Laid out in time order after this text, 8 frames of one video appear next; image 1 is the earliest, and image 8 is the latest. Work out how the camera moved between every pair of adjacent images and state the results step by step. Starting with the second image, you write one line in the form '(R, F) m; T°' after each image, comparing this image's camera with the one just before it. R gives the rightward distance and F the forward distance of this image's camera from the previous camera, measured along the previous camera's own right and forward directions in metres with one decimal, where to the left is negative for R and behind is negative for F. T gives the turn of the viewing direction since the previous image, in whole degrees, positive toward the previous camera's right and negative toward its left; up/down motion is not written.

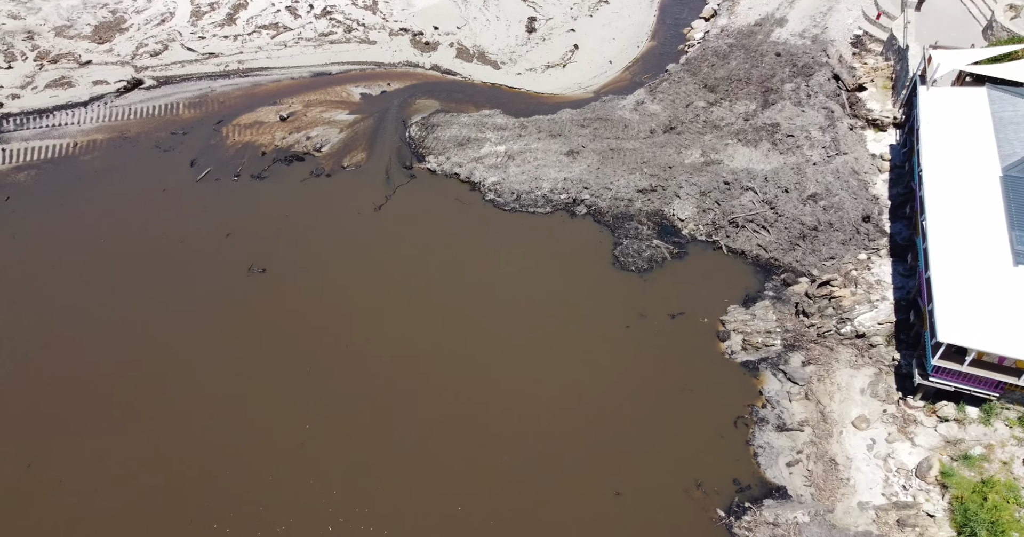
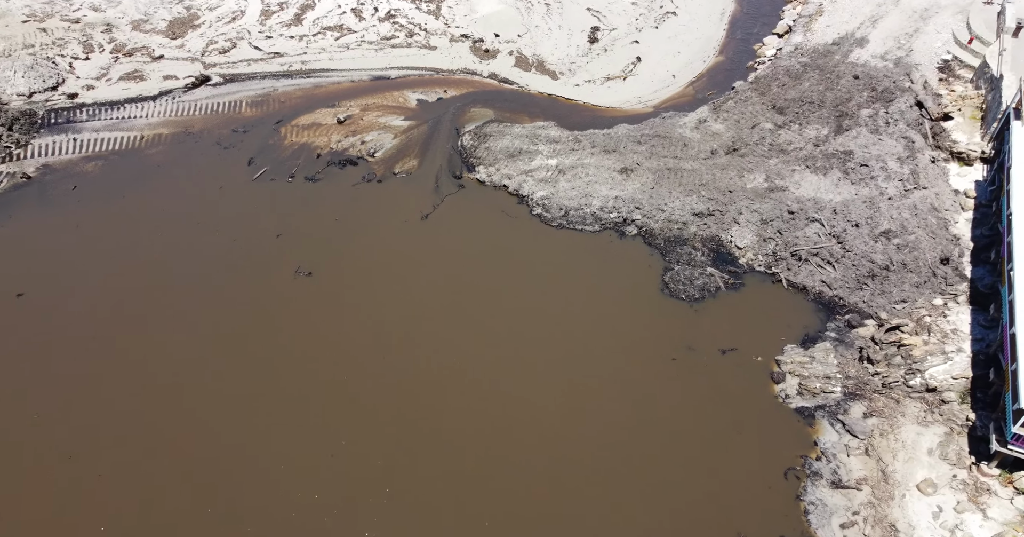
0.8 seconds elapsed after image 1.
(+0.4, +0.7) m; -5°
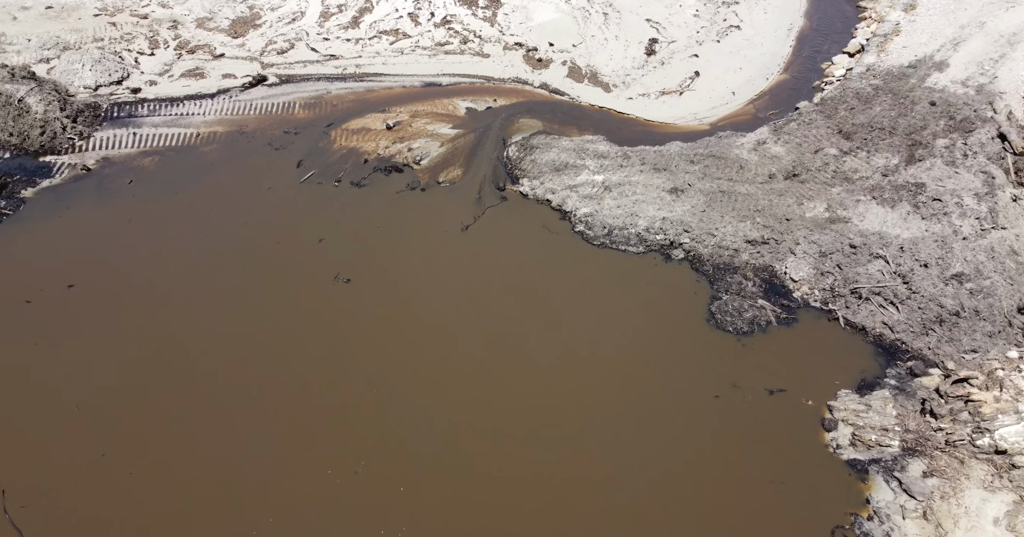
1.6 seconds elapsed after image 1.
(+0.4, +0.7) m; -4°
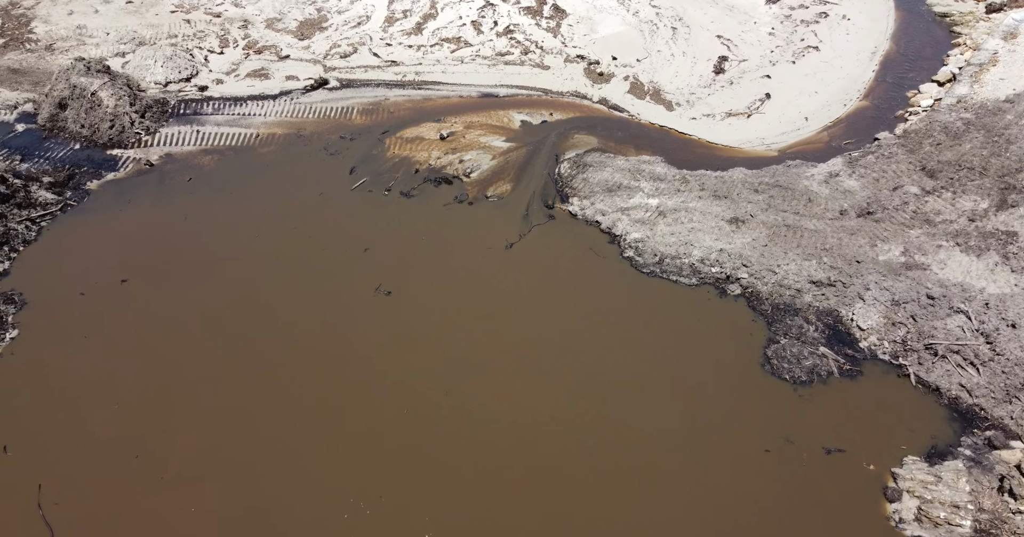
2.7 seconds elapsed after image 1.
(+0.4, +0.8) m; -5°
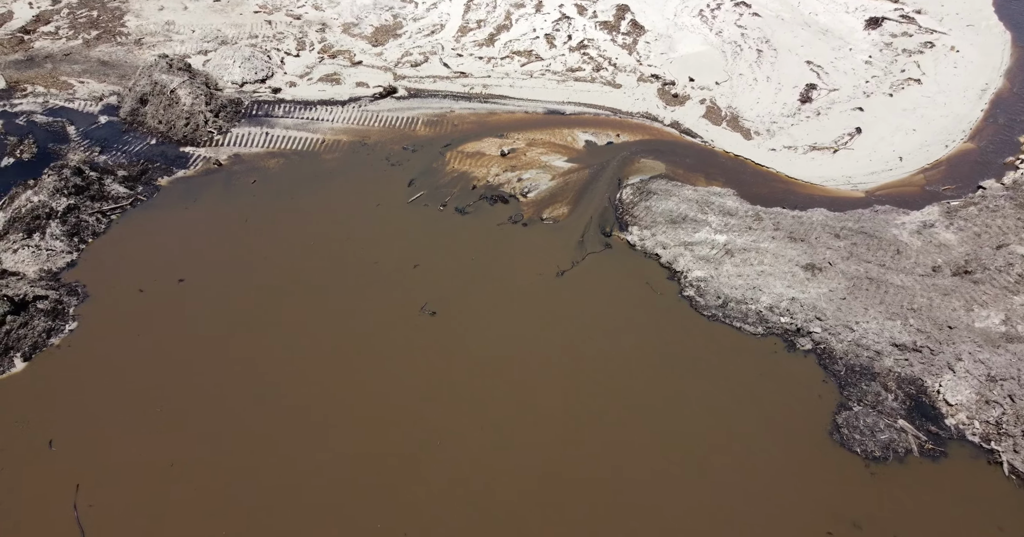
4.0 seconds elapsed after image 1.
(+0.5, +1.0) m; -6°
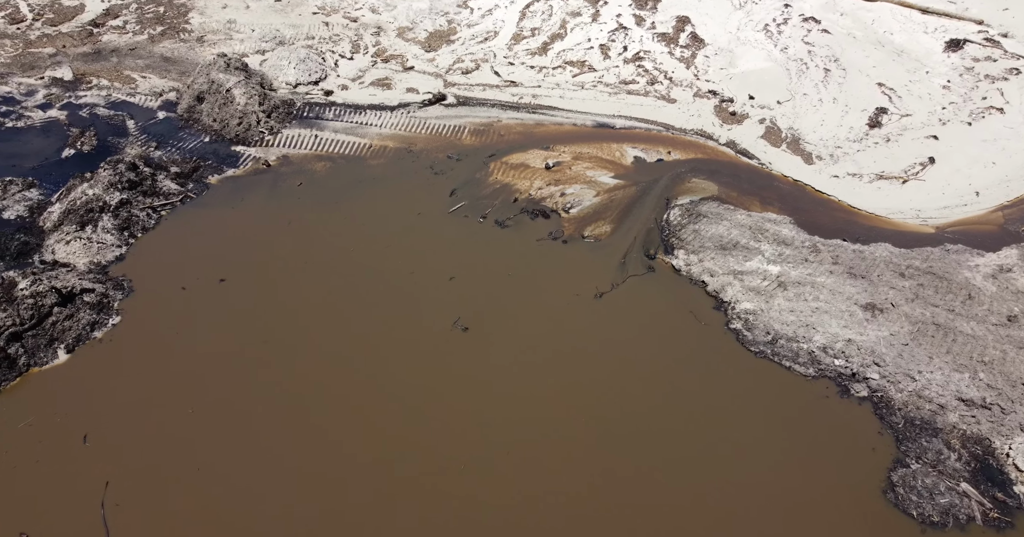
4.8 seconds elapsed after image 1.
(+0.3, +0.7) m; -4°
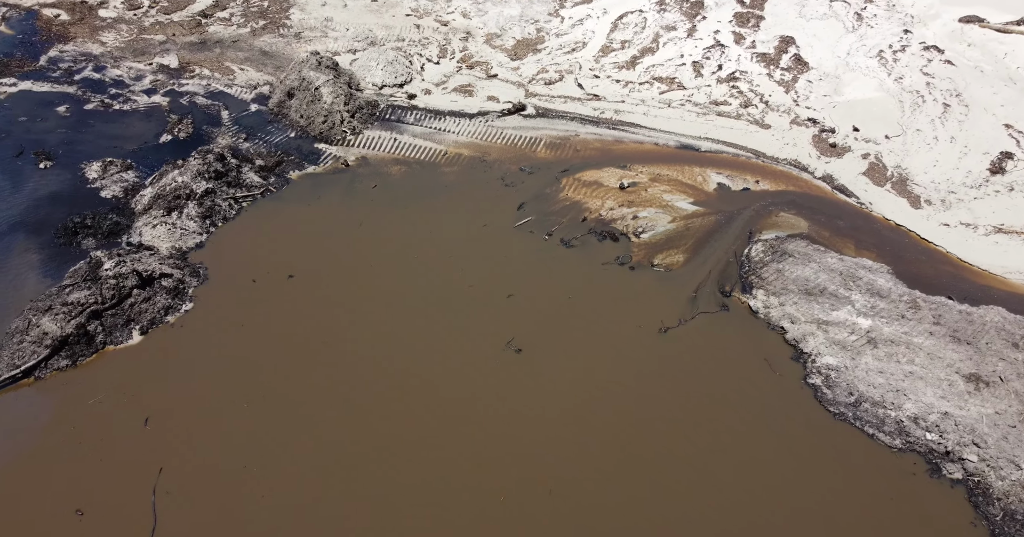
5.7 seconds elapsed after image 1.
(+0.5, +1.2) m; -6°
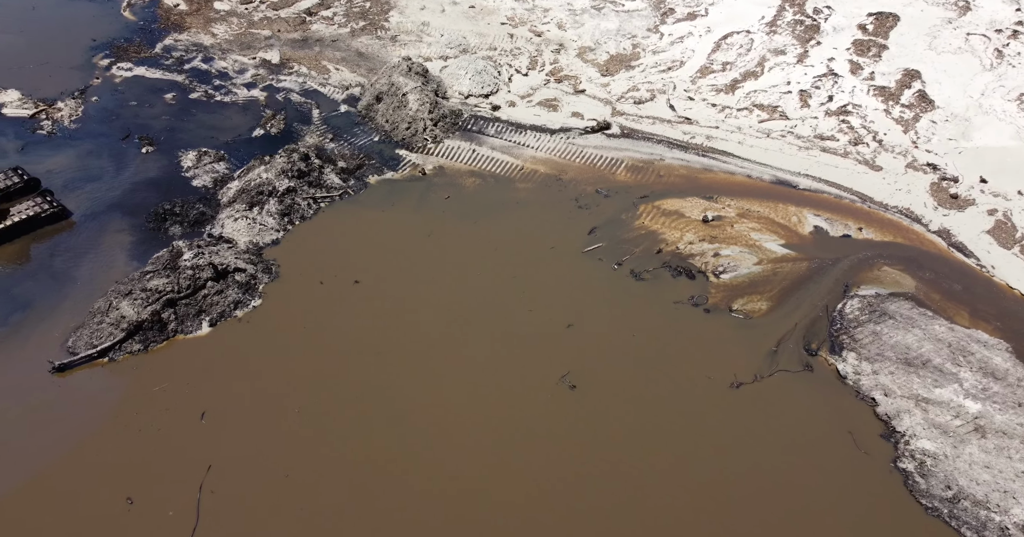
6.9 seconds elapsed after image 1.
(+0.5, +1.4) m; -7°
